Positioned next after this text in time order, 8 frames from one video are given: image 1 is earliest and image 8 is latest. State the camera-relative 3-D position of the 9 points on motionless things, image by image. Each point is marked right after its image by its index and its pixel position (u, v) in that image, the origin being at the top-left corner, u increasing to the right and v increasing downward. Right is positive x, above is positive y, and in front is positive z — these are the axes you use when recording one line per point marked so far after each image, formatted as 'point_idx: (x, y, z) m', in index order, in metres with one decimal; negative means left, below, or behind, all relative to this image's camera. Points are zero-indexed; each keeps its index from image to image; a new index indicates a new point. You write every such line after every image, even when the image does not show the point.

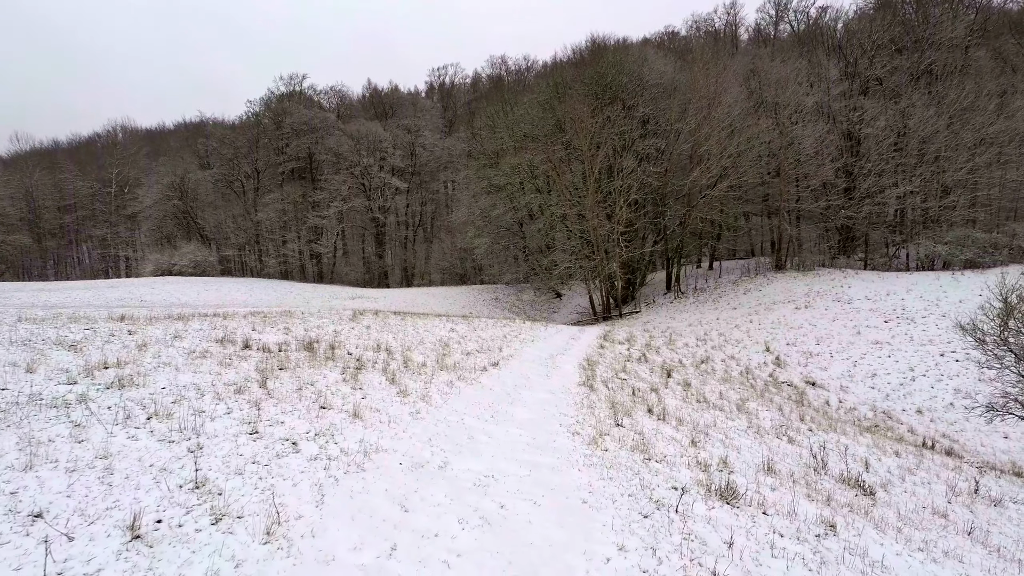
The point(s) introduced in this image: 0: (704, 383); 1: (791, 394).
0: (+5.0, -2.5, +11.3) m
1: (+8.6, -3.3, +13.5) m
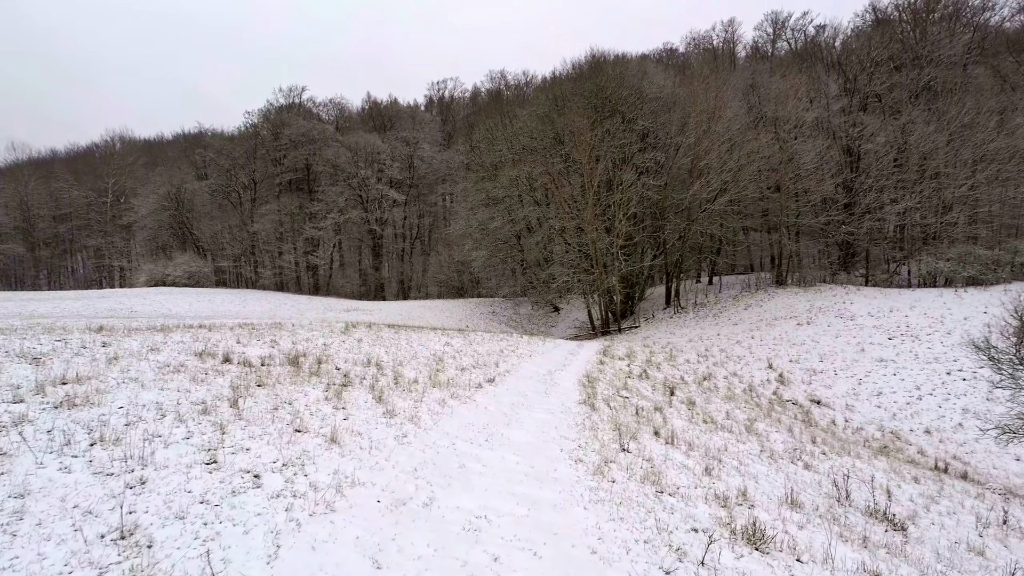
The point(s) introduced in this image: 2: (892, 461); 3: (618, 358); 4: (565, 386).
0: (+4.9, -2.9, +10.9) m
1: (+8.5, -3.7, +13.0) m
2: (+7.8, -3.6, +9.0) m
3: (+3.9, -2.6, +16.0) m
4: (+1.3, -2.3, +10.1) m
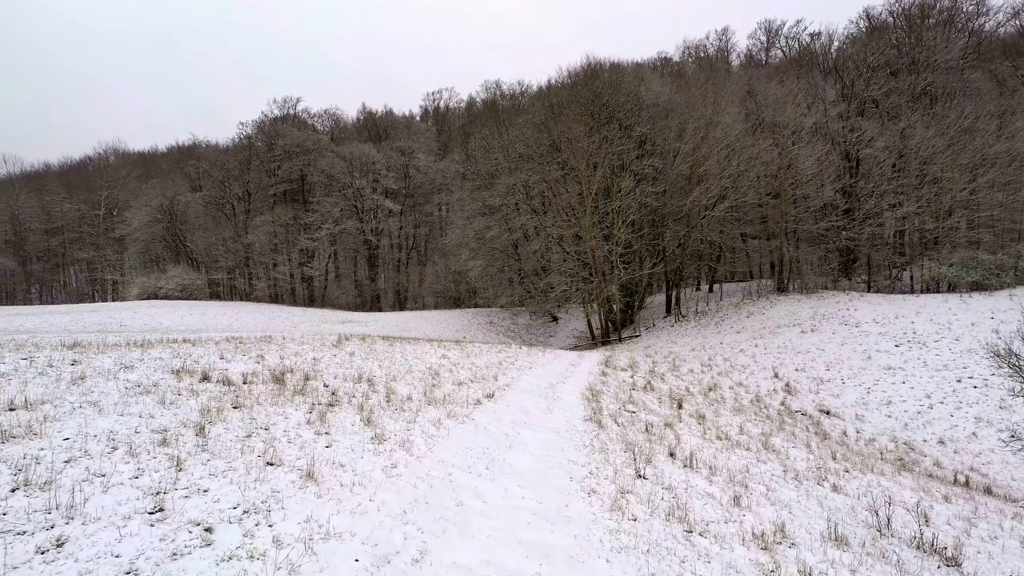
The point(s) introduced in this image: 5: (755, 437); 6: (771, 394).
0: (+4.9, -3.0, +10.3) m
1: (+8.5, -3.9, +12.5) m
2: (+7.9, -3.7, +8.5) m
3: (+3.9, -2.9, +15.5) m
4: (+1.3, -2.5, +9.6) m
5: (+4.8, -2.9, +8.5) m
6: (+9.3, -3.8, +15.6) m
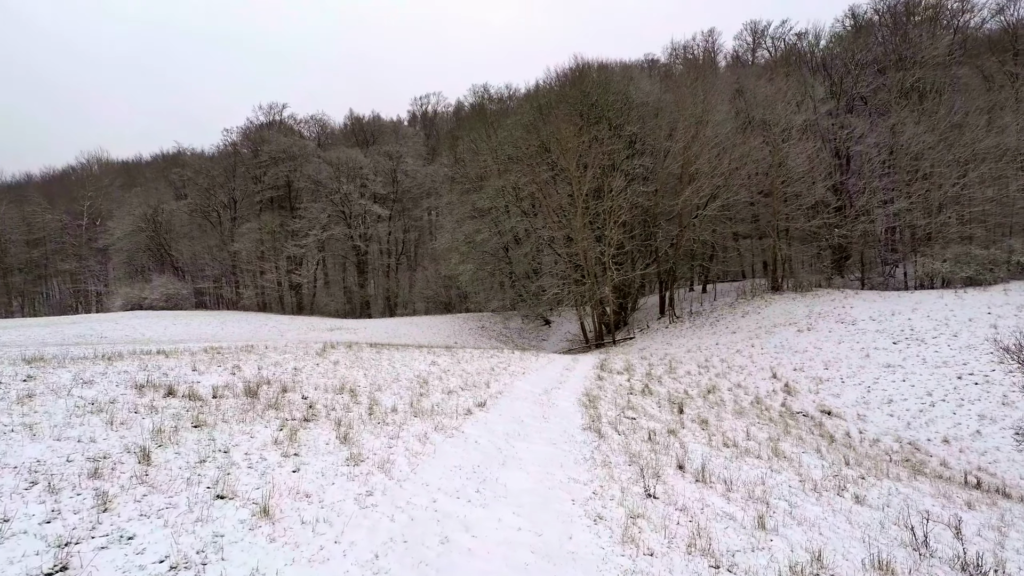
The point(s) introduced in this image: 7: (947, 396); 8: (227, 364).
0: (+4.8, -3.0, +9.9) m
1: (+8.4, -3.9, +12.1) m
2: (+7.8, -3.6, +8.1) m
3: (+3.6, -2.9, +15.0) m
4: (+1.1, -2.5, +9.1) m
5: (+4.7, -2.9, +8.1) m
6: (+9.1, -3.7, +15.2) m
7: (+13.8, -3.4, +13.8) m
8: (-6.7, -1.8, +10.1) m
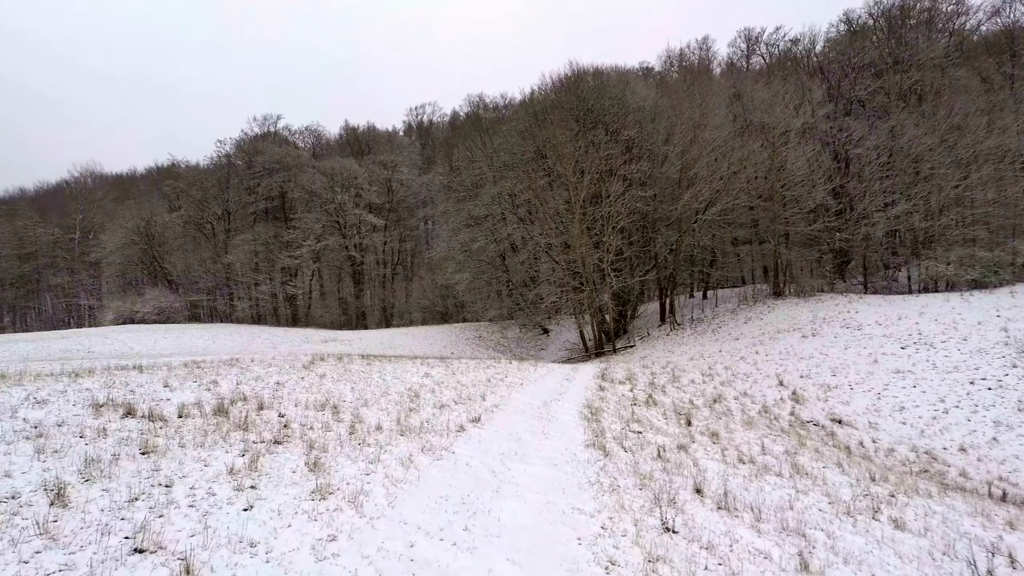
0: (+4.7, -3.1, +9.3) m
1: (+8.3, -3.9, +11.5) m
2: (+7.7, -3.6, +7.5) m
3: (+3.5, -3.1, +14.4) m
4: (+1.1, -2.6, +8.5) m
5: (+4.6, -2.9, +7.5) m
6: (+9.0, -3.9, +14.6) m
7: (+13.7, -3.5, +13.2) m
8: (-6.7, -2.0, +9.5) m
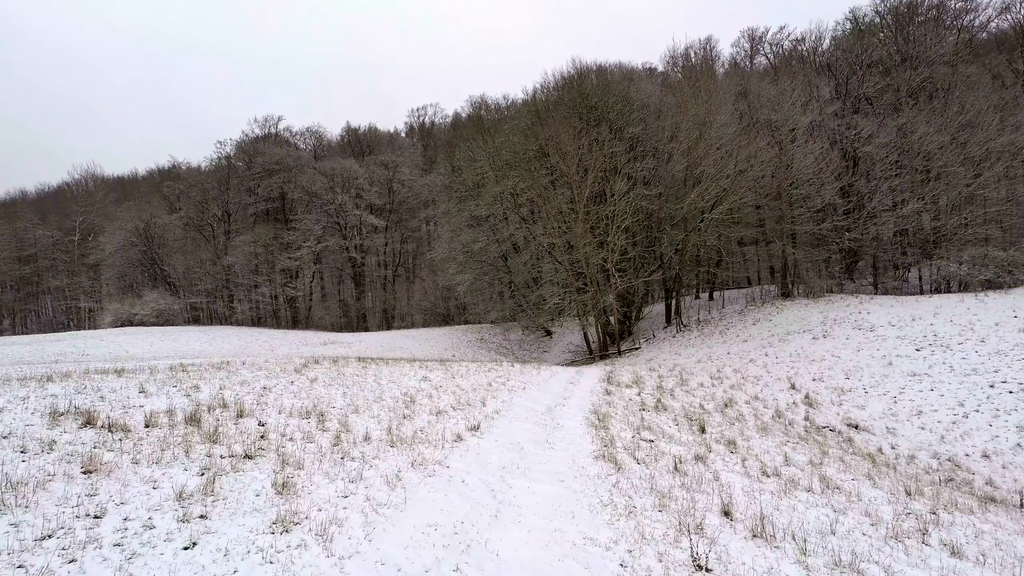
0: (+4.7, -3.0, +8.7) m
1: (+8.3, -3.9, +10.9) m
2: (+7.7, -3.5, +6.8) m
3: (+3.6, -3.1, +13.8) m
4: (+1.1, -2.6, +7.9) m
5: (+4.6, -2.9, +6.9) m
6: (+9.0, -3.9, +14.0) m
7: (+13.7, -3.4, +12.6) m
8: (-6.7, -2.0, +8.9) m
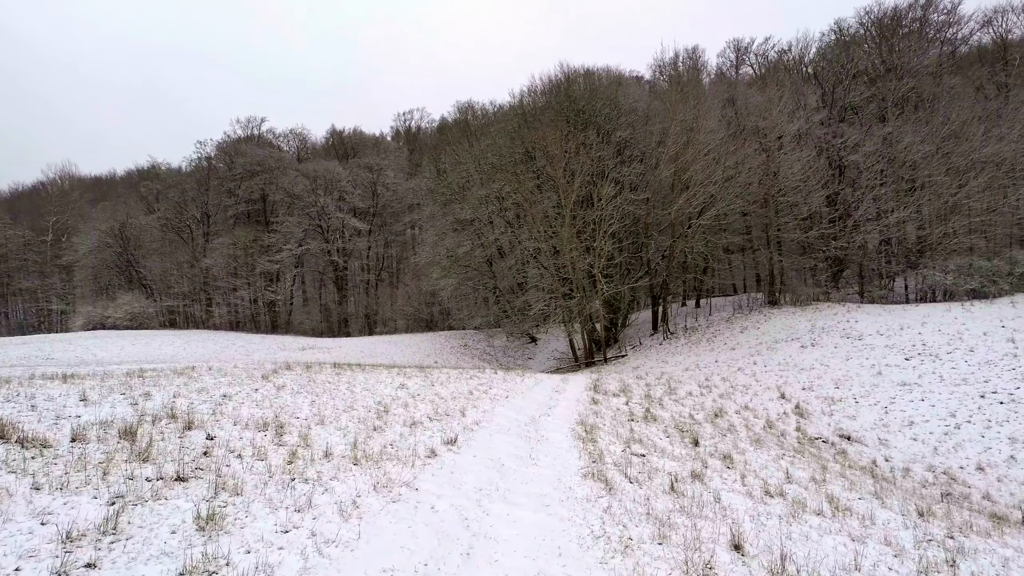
0: (+4.4, -3.1, +8.2) m
1: (+7.9, -4.1, +10.5) m
2: (+7.5, -3.6, +6.4) m
3: (+3.1, -3.3, +13.3) m
4: (+0.8, -2.6, +7.3) m
5: (+4.4, -2.9, +6.4) m
6: (+8.5, -4.1, +13.6) m
7: (+13.3, -3.7, +12.3) m
8: (-7.0, -1.9, +8.1) m
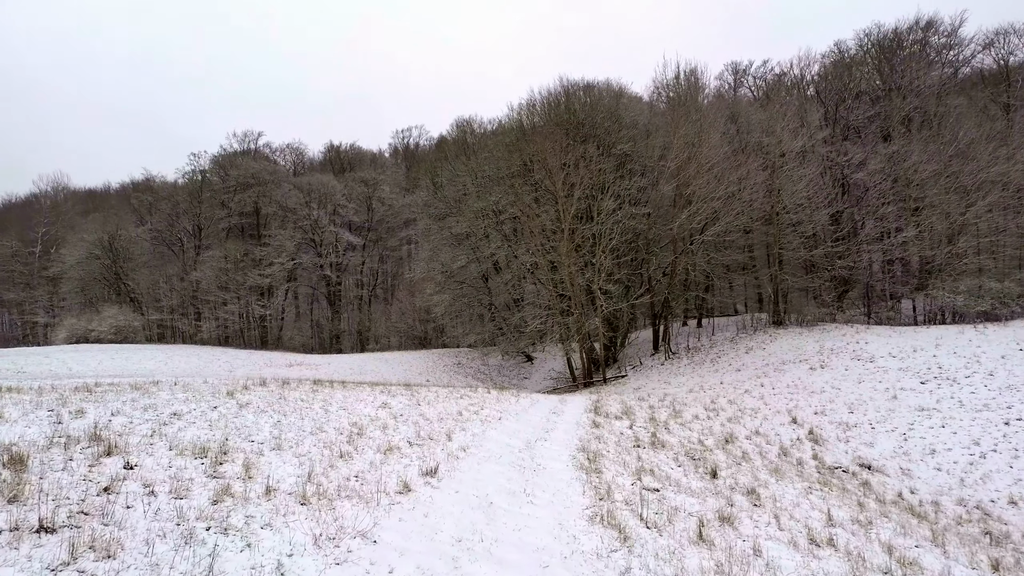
0: (+4.2, -3.3, +7.2) m
1: (+7.7, -4.4, +9.4) m
2: (+7.3, -3.8, +5.4) m
3: (+2.9, -3.7, +12.2) m
4: (+0.6, -2.7, +6.3) m
5: (+4.2, -3.0, +5.4) m
6: (+8.3, -4.6, +12.5) m
7: (+13.1, -4.2, +11.4) m
8: (-7.2, -1.9, +7.0) m
